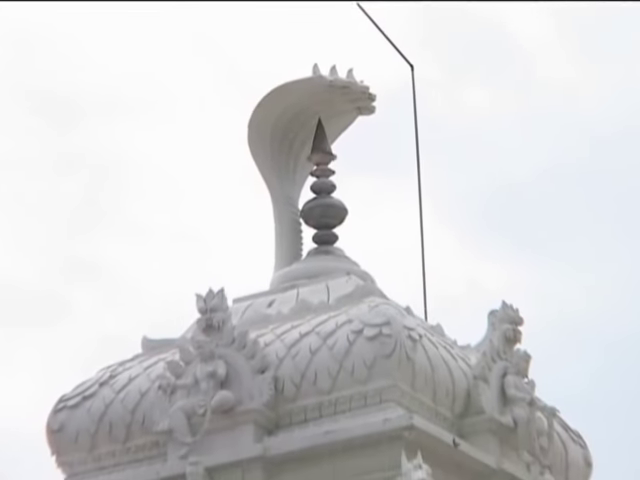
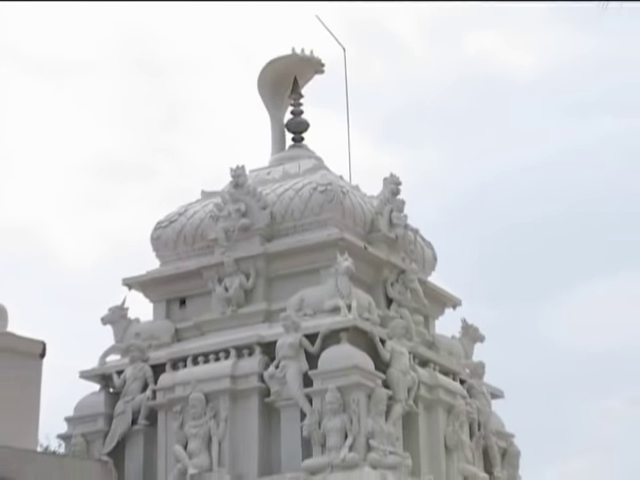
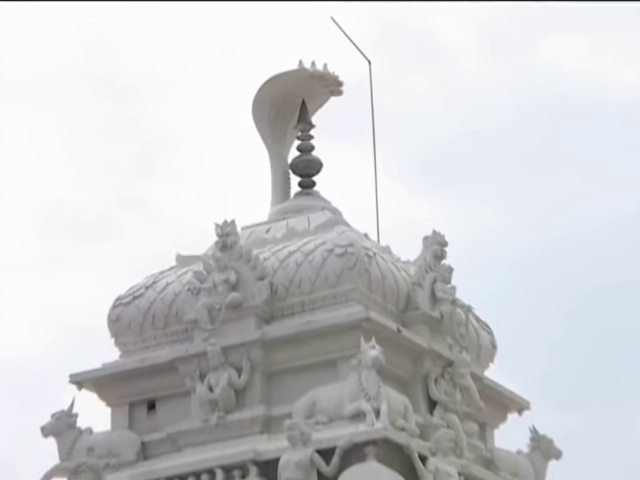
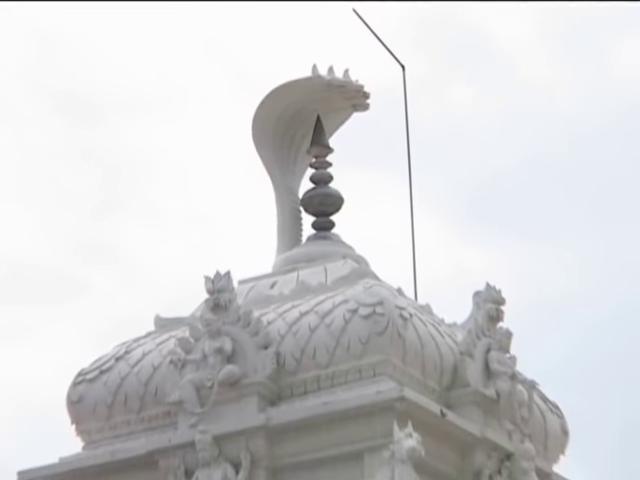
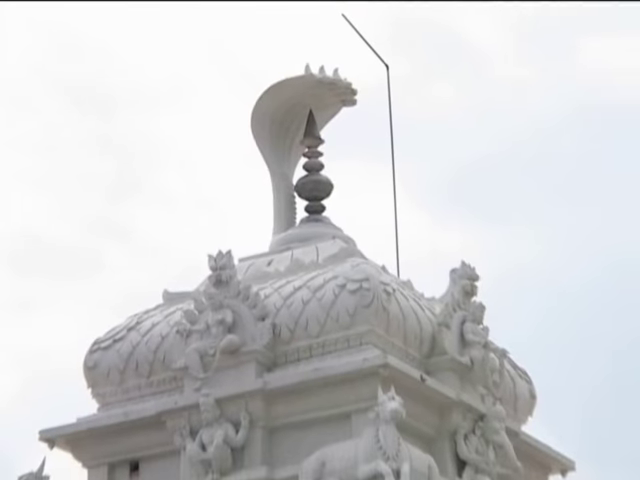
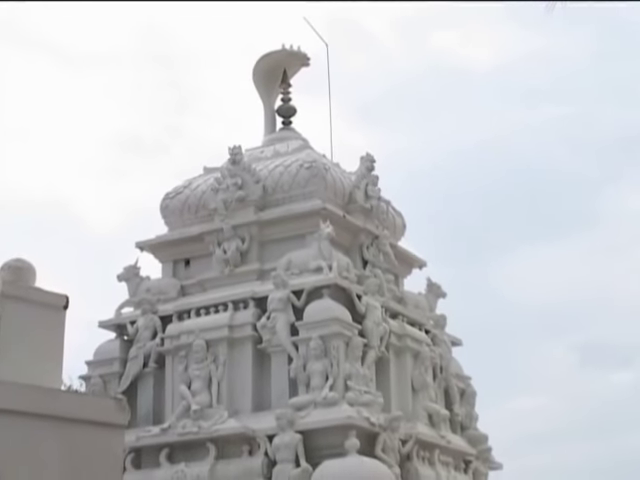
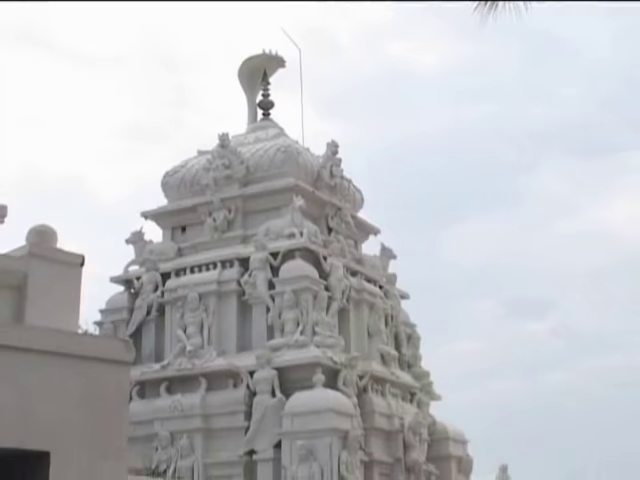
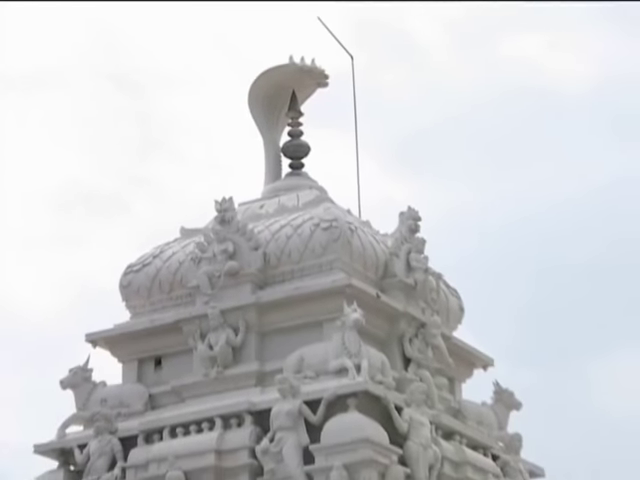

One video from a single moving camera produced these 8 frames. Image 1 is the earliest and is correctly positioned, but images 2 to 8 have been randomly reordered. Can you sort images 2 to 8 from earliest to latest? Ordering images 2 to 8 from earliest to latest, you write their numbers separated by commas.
4, 5, 3, 8, 2, 6, 7
